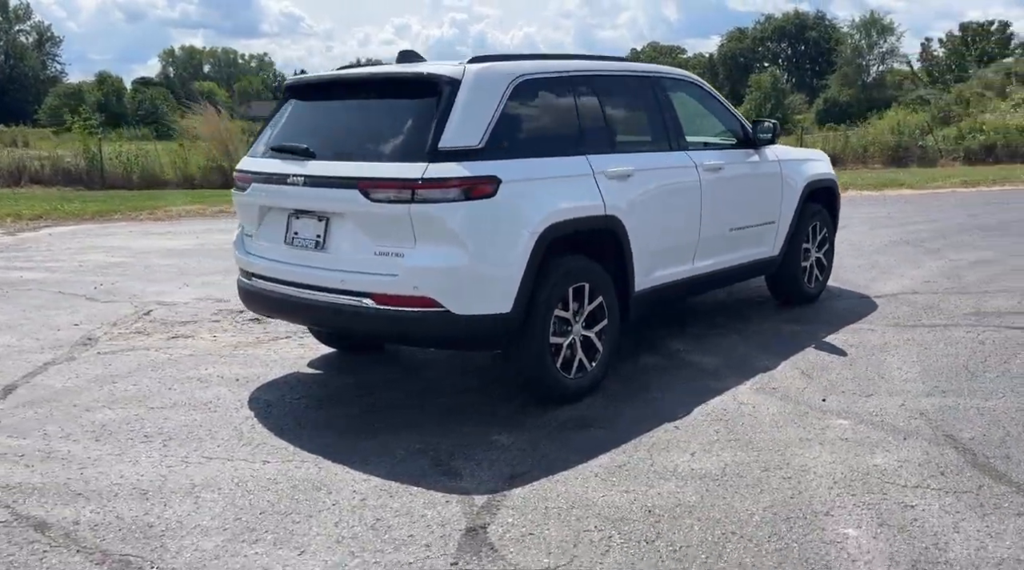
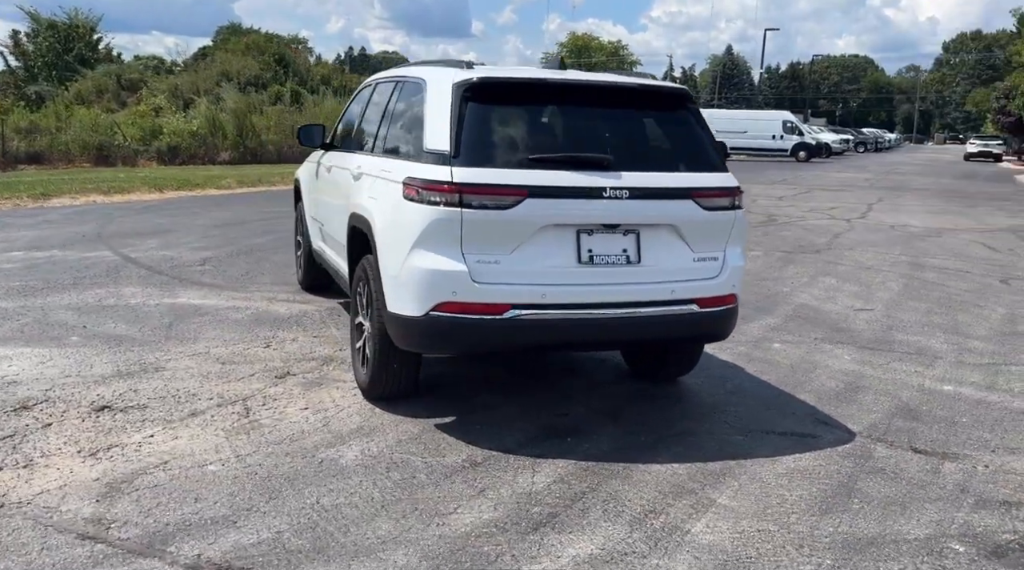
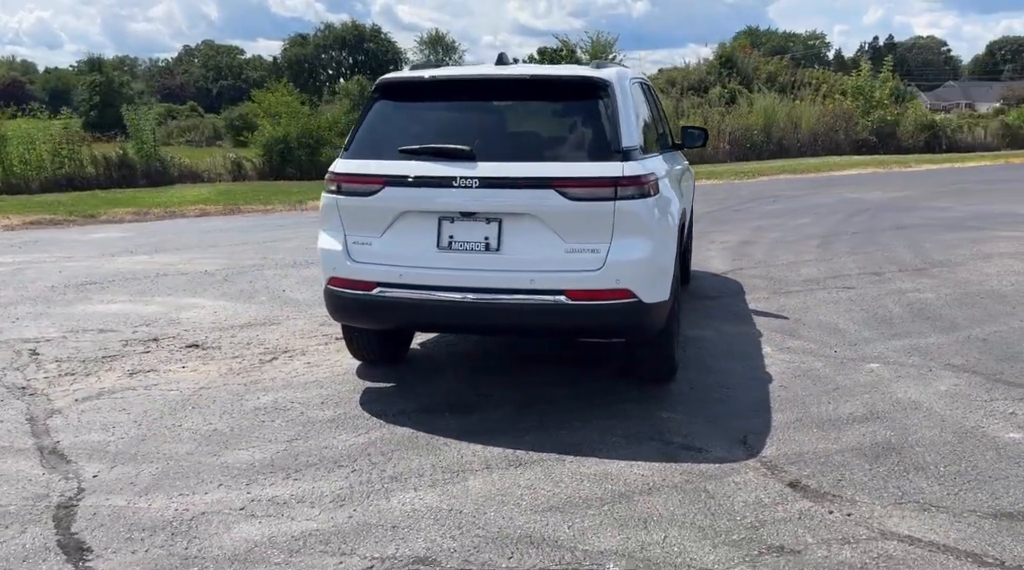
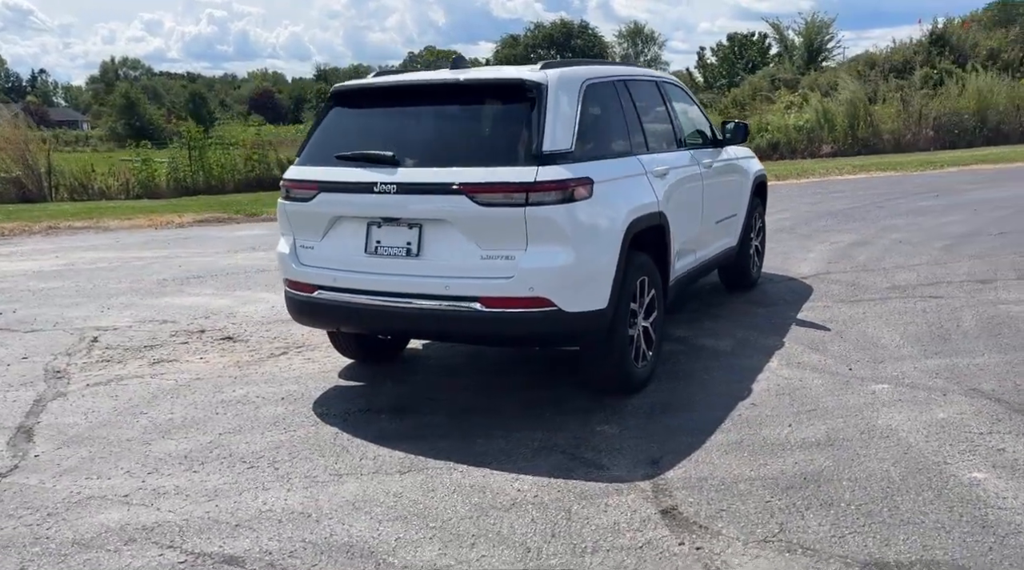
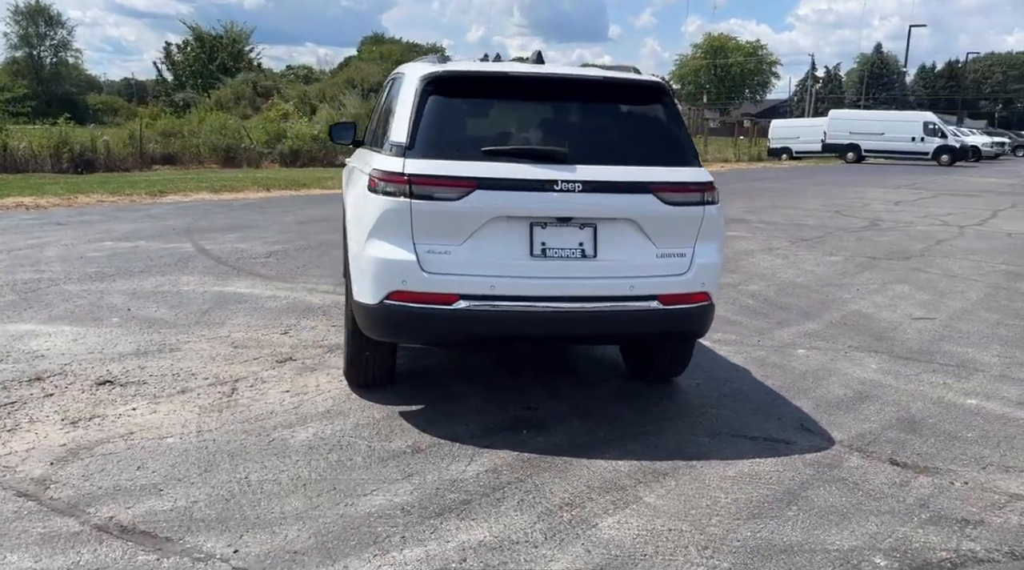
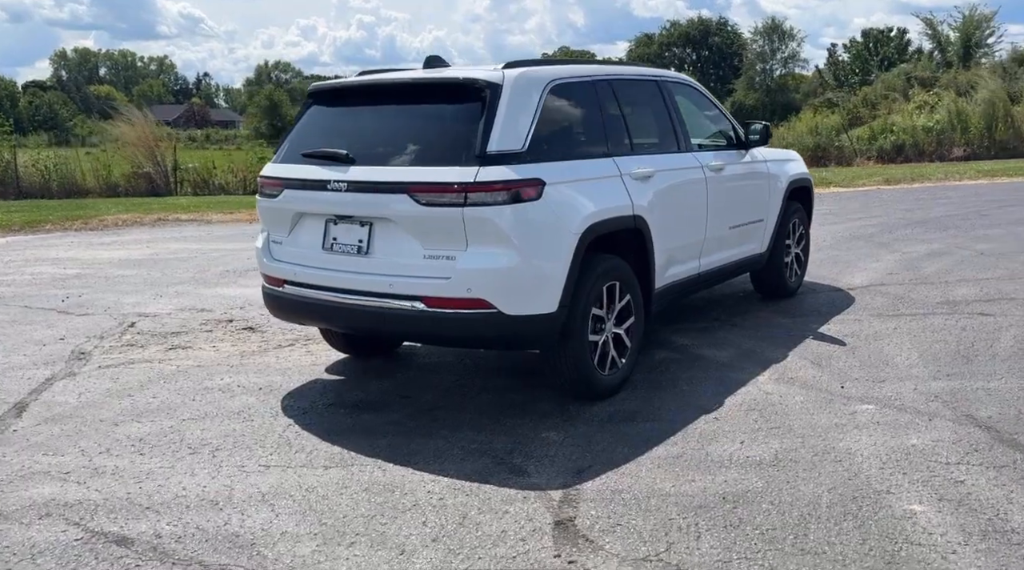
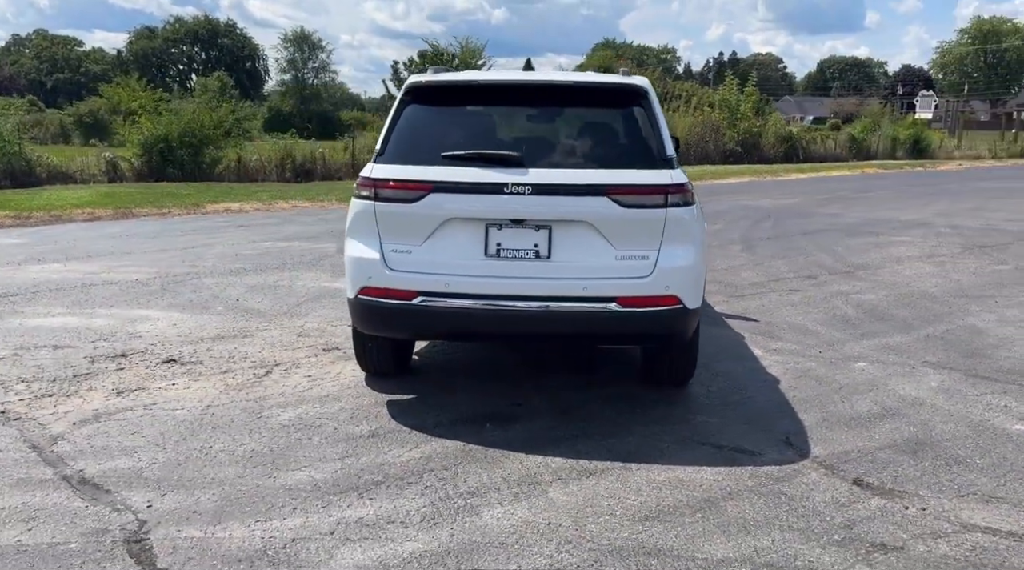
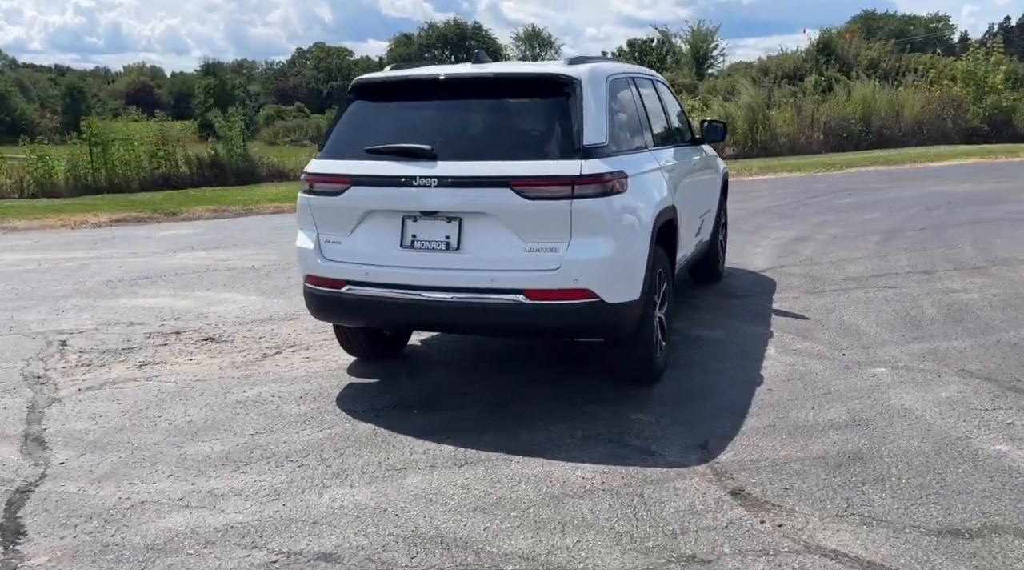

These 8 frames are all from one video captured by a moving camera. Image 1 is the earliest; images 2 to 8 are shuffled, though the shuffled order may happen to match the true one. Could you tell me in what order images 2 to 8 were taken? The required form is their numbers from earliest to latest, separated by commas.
6, 4, 8, 3, 7, 5, 2
